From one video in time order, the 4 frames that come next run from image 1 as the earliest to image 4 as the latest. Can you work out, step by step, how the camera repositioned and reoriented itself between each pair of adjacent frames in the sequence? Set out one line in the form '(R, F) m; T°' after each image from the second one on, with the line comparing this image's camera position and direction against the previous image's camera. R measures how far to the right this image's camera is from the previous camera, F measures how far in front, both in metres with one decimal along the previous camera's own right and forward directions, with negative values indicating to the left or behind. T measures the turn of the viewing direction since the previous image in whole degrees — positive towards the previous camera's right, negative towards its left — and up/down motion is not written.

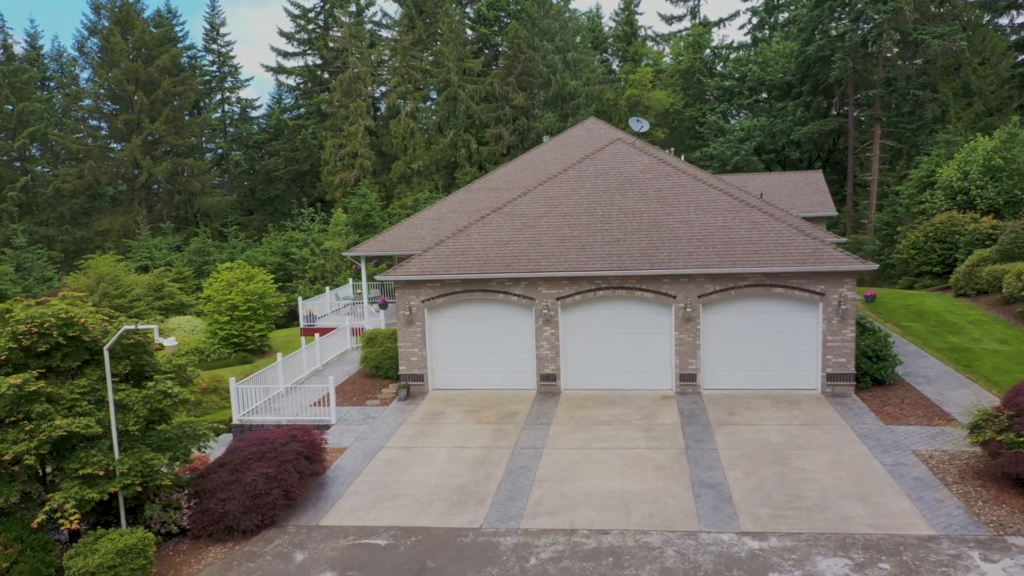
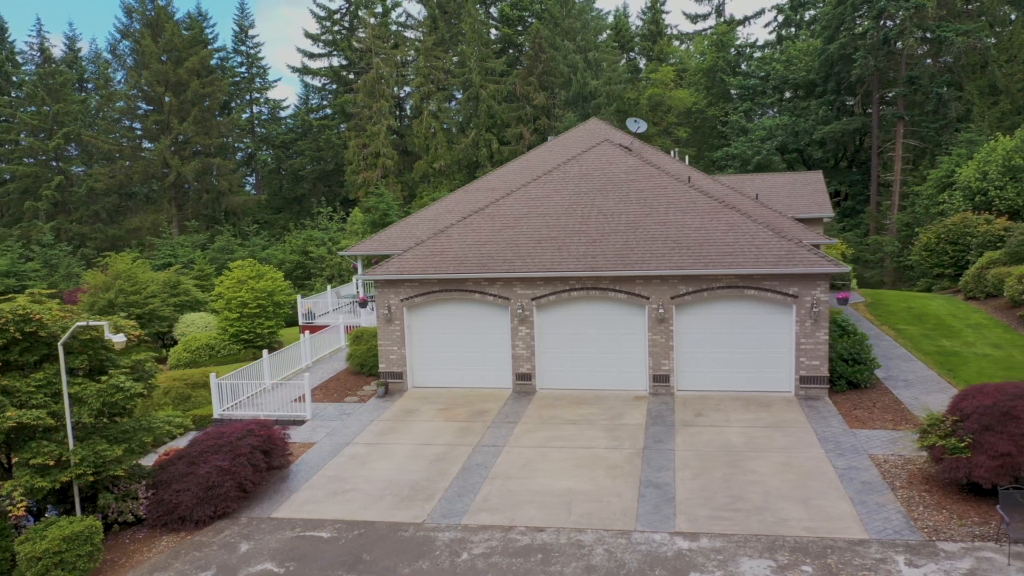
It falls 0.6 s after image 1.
(+1.2, -0.2) m; -3°
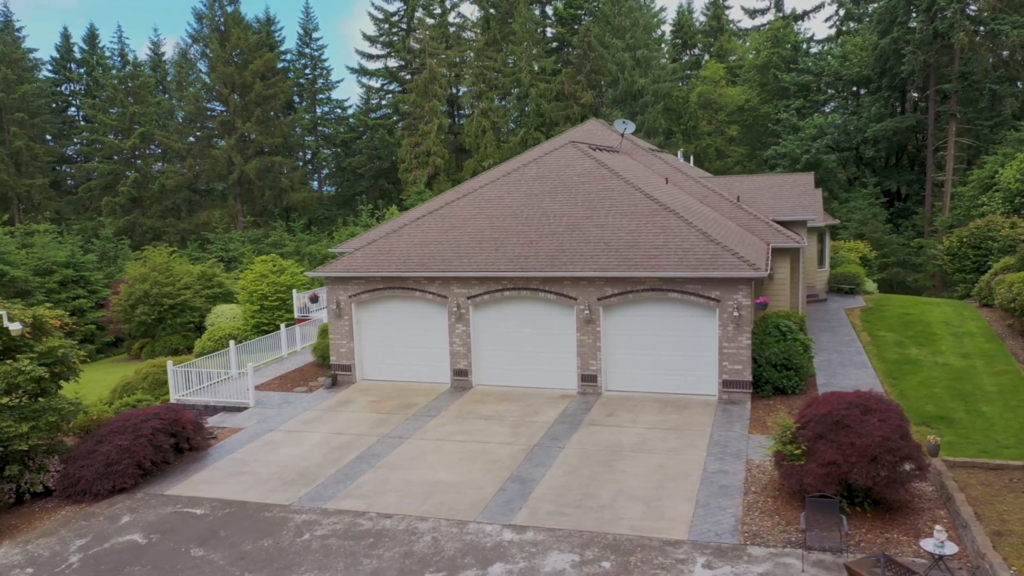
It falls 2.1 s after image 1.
(+3.1, -0.3) m; -6°
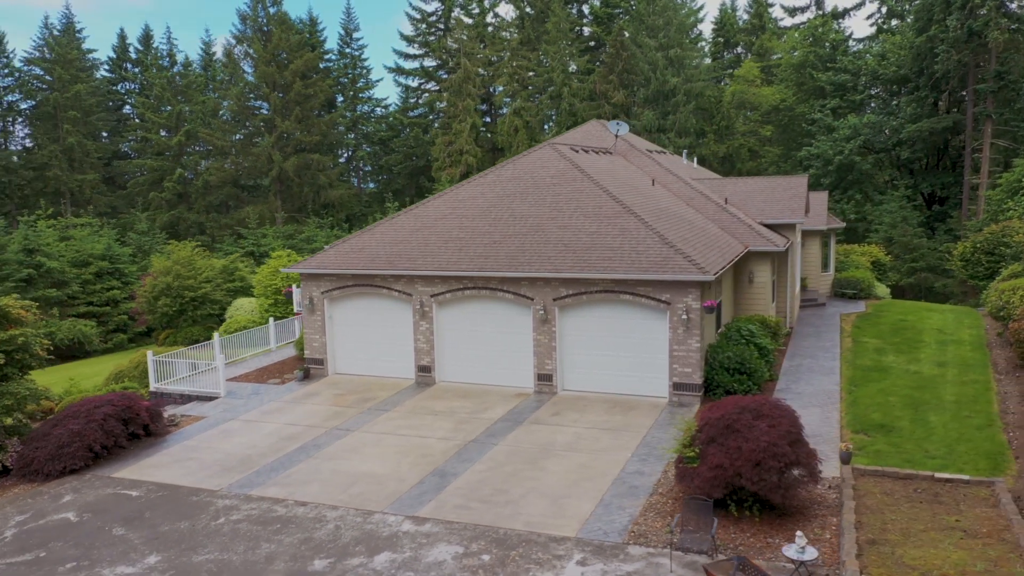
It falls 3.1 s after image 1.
(+1.9, -0.2) m; -4°
